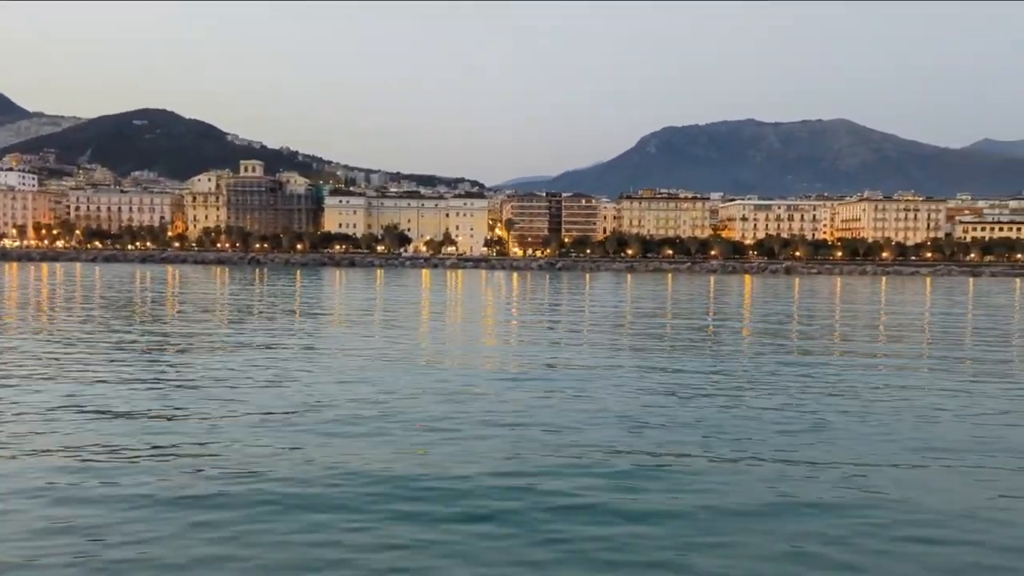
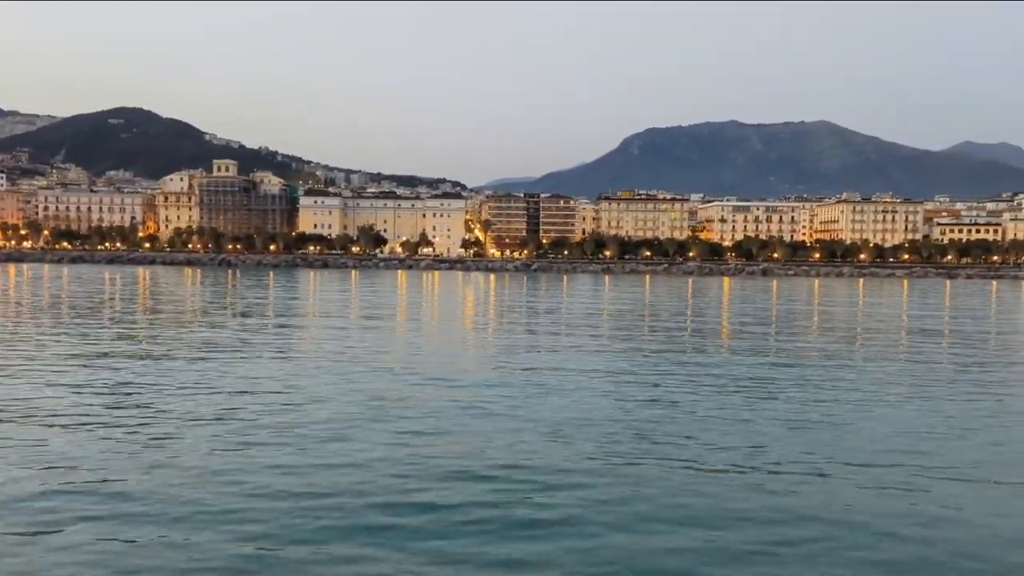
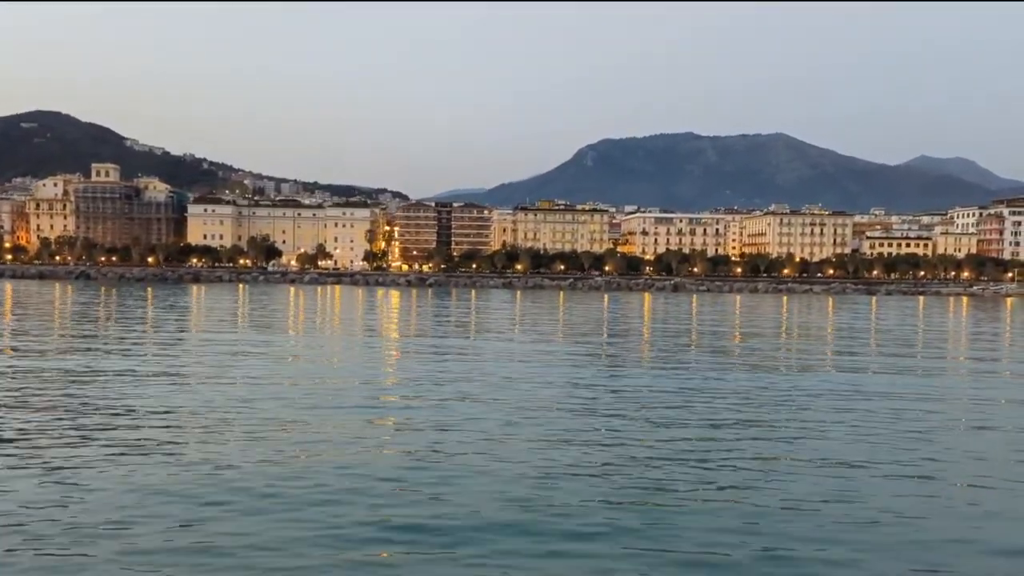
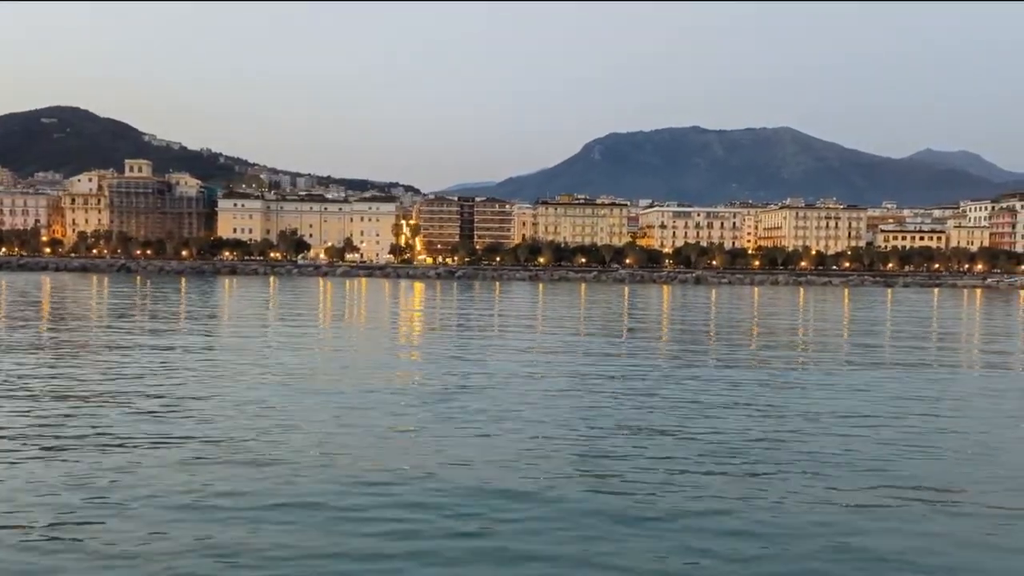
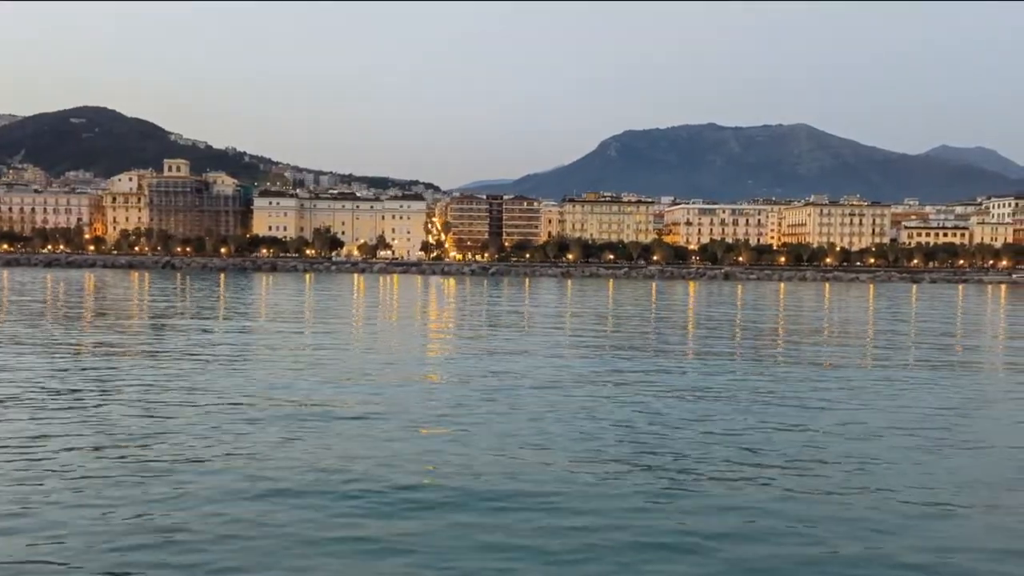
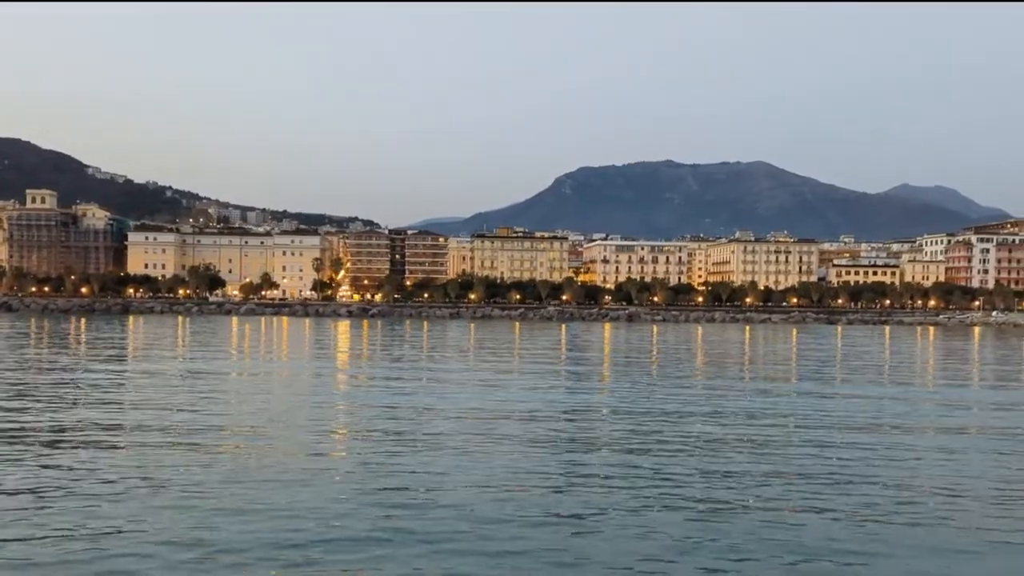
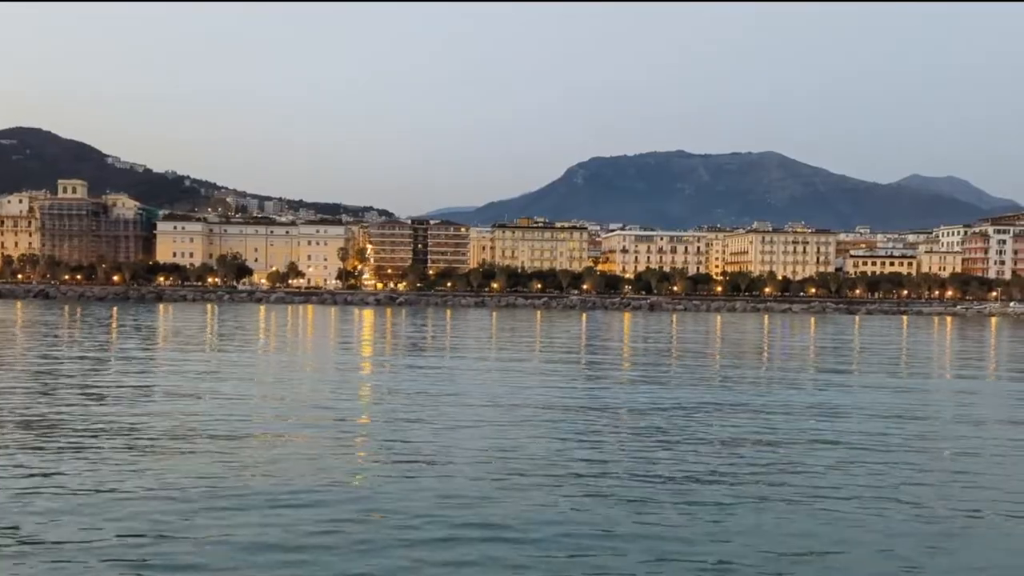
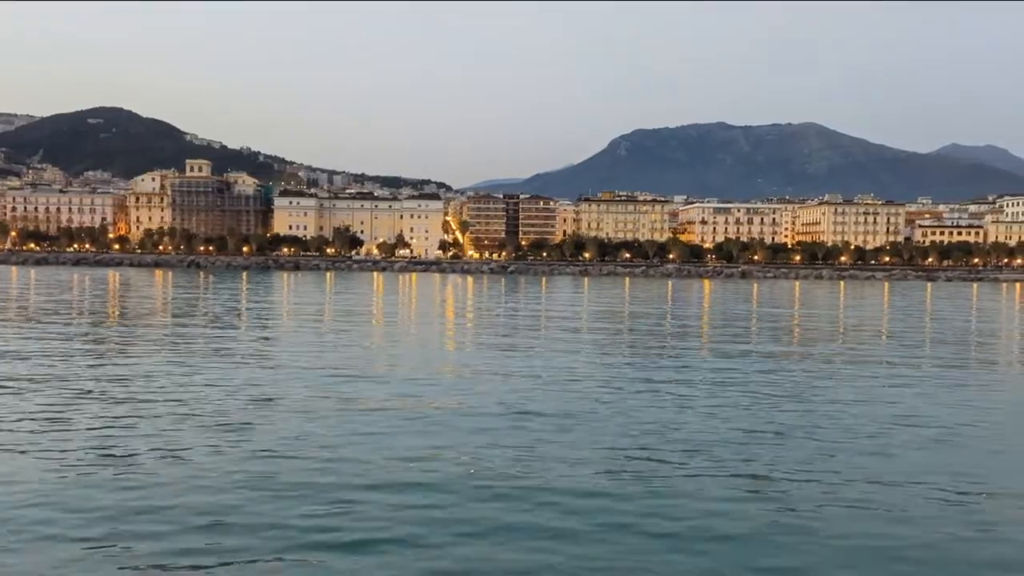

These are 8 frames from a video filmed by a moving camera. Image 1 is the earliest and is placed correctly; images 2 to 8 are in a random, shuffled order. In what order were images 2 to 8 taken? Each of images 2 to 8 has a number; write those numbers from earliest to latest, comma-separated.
2, 8, 5, 4, 3, 7, 6
